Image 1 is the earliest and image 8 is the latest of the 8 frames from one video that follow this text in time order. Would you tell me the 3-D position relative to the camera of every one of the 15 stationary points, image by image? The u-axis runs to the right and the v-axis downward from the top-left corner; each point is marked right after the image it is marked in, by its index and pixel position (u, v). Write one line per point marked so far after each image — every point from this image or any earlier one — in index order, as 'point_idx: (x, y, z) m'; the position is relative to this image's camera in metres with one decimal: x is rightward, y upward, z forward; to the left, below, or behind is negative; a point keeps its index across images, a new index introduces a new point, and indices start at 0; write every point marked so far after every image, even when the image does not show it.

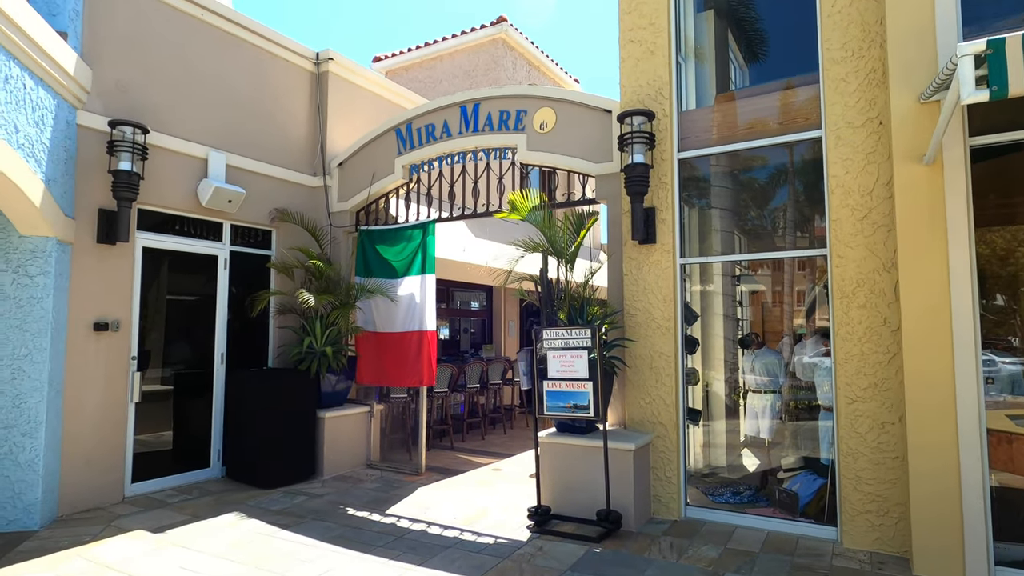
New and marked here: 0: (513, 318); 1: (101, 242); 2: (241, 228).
0: (0.0, -0.6, +12.0) m
1: (-3.8, +0.4, +5.4) m
2: (-3.1, +0.7, +6.8) m
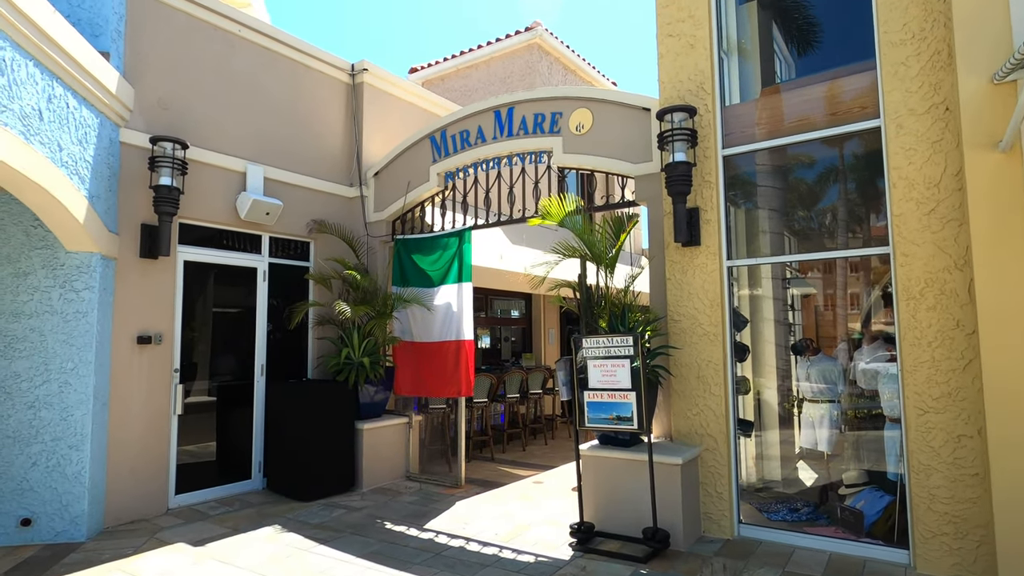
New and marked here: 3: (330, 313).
0: (+0.8, -0.8, +11.8) m
1: (-3.4, +0.3, +5.5) m
2: (-2.7, +0.6, +6.9) m
3: (-2.2, -0.3, +7.2) m
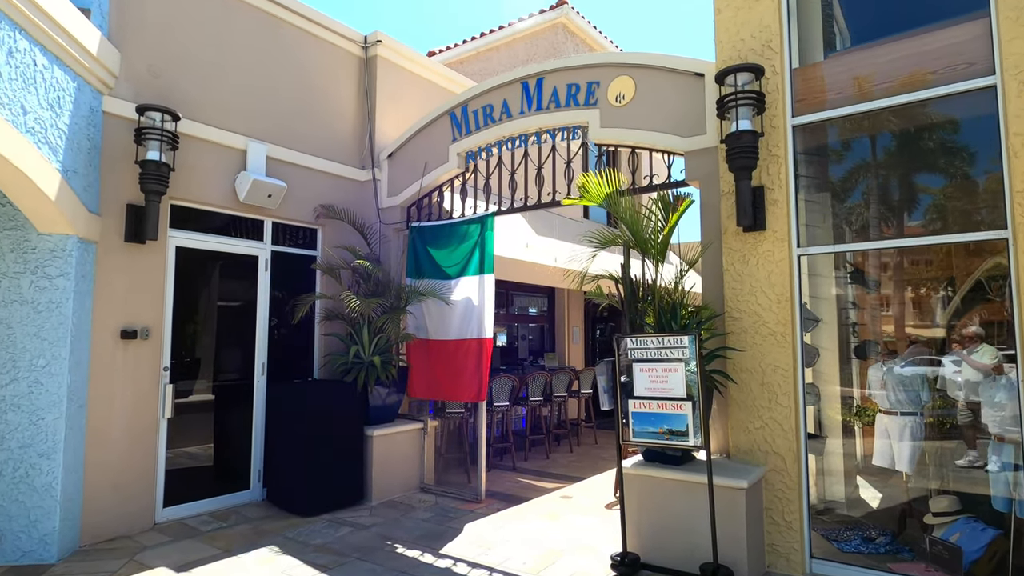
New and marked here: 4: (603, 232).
0: (+1.2, -0.7, +11.1) m
1: (-3.2, +0.4, +4.9) m
2: (-2.4, +0.7, +6.3) m
3: (-1.9, -0.2, +6.5) m
4: (+0.7, +0.4, +4.6) m
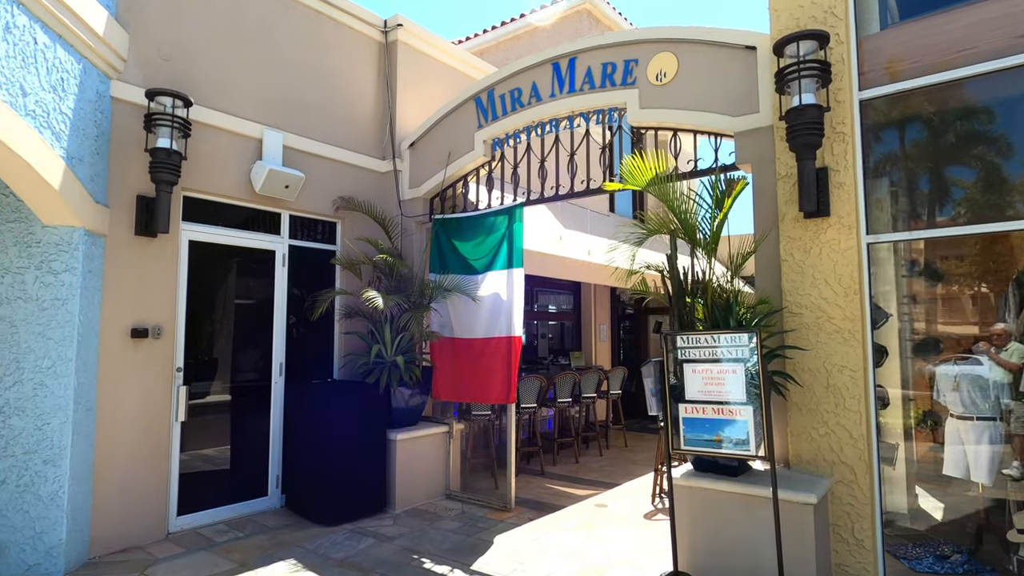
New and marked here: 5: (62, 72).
0: (+1.7, -0.6, +10.7) m
1: (-2.9, +0.4, +4.6) m
2: (-2.1, +0.7, +6.0) m
3: (-1.6, -0.2, +6.2) m
4: (+1.0, +0.5, +4.2) m
5: (-3.0, +1.5, +4.0) m
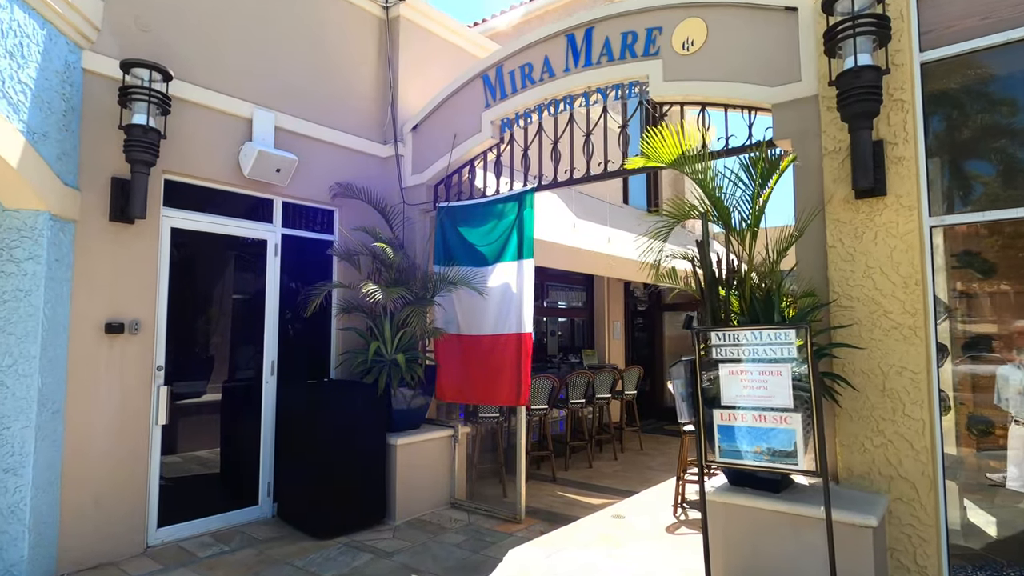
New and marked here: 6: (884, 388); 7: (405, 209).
0: (+1.8, -0.5, +10.2) m
1: (-2.9, +0.5, +4.2) m
2: (-2.0, +0.8, +5.5) m
3: (-1.5, -0.1, +5.8) m
4: (+1.0, +0.5, +3.8) m
5: (-3.0, +1.5, +3.6) m
6: (+2.1, -0.6, +3.3) m
7: (-1.1, +0.8, +6.2) m
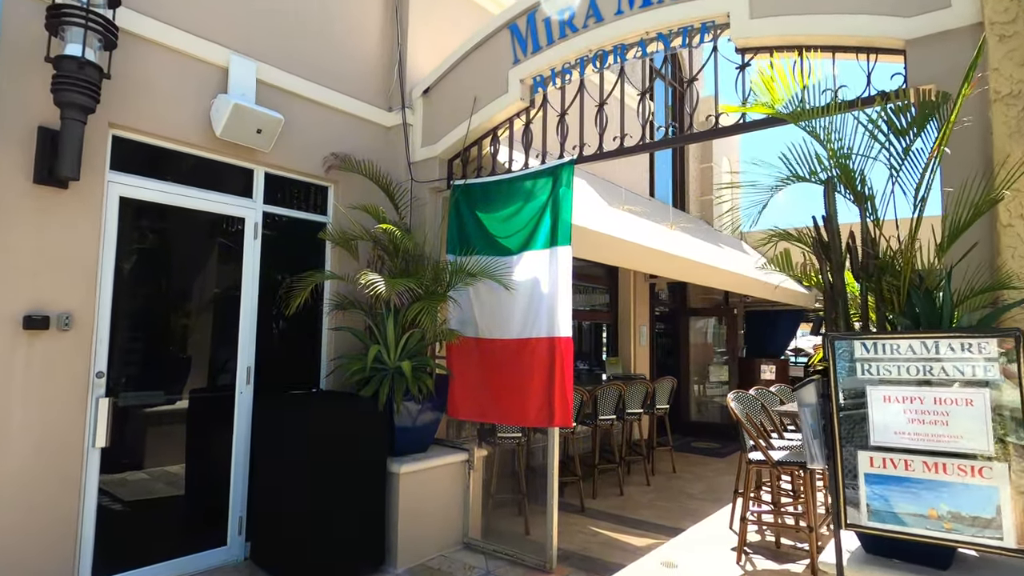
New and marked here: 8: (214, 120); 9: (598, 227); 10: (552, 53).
0: (+2.1, -0.5, +9.3) m
1: (-2.6, +0.6, +3.3) m
2: (-1.8, +0.8, +4.6) m
3: (-1.3, 0.0, +4.8) m
4: (+1.3, +0.6, +2.8) m
5: (-2.7, +1.6, +2.6) m
6: (+2.3, -0.5, +2.3) m
7: (-0.9, +0.9, +5.2) m
8: (-2.0, +1.1, +4.0) m
9: (+0.7, +0.6, +5.2) m
10: (+0.3, +1.7, +4.3) m
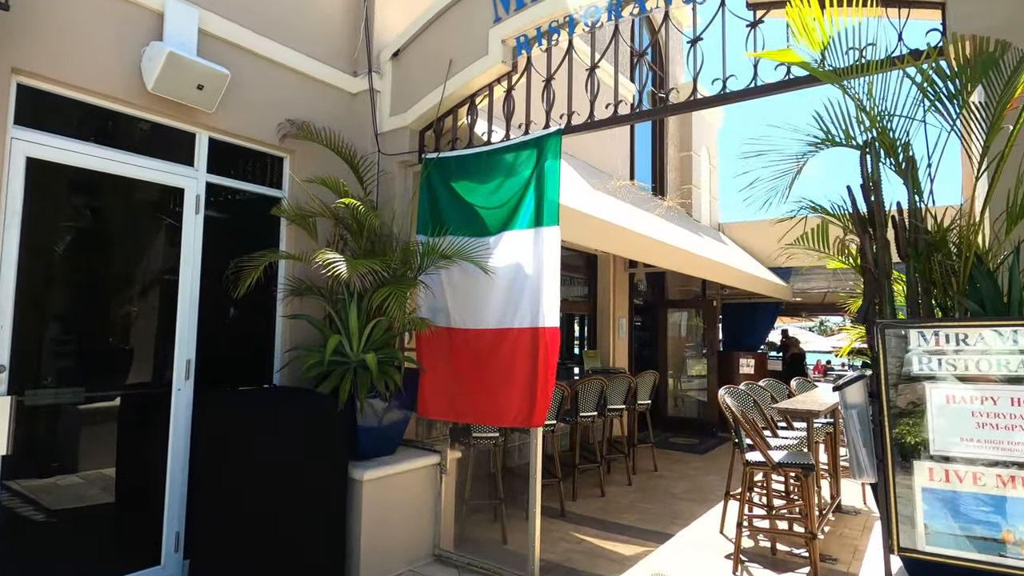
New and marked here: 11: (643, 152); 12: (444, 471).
0: (+1.6, -0.4, +8.9) m
1: (-2.7, +0.7, +2.7) m
2: (-1.9, +1.0, +4.0) m
3: (-1.5, +0.1, +4.3) m
4: (+1.2, +0.7, +2.4) m
5: (-2.7, +1.7, +2.0) m
6: (+2.3, -0.5, +2.0) m
7: (-1.1, +1.0, +4.7) m
8: (-2.1, +1.3, +3.4) m
9: (+0.5, +0.7, +4.8) m
10: (+0.2, +1.8, +3.8) m
11: (+2.2, +2.3, +9.8) m
12: (-0.5, -1.3, +4.3) m
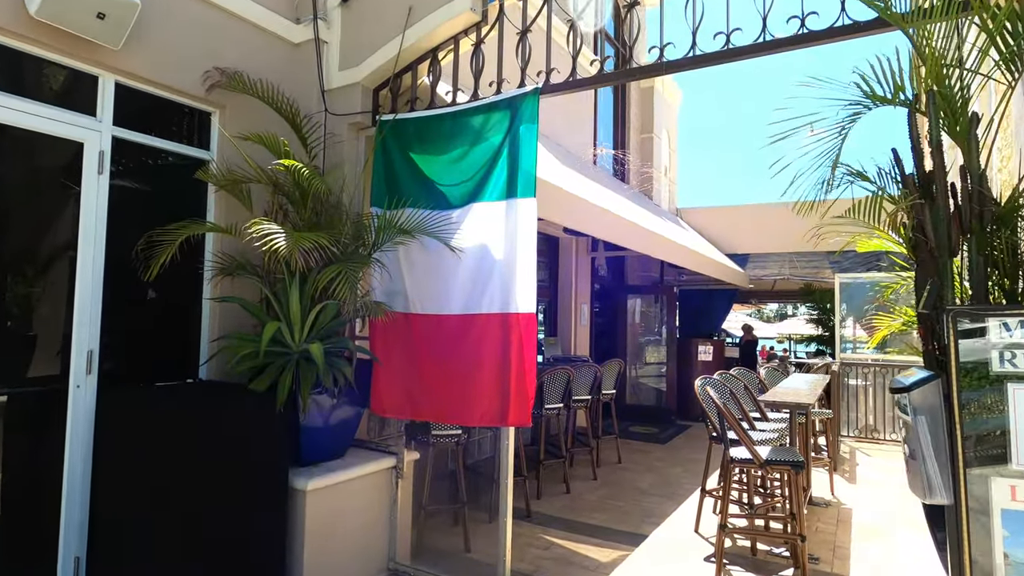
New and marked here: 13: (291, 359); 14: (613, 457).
0: (+1.0, -0.2, +8.6) m
1: (-2.7, +0.8, +1.9) m
2: (-2.1, +1.1, +3.3) m
3: (-1.7, +0.2, +3.7) m
4: (+1.2, +0.7, +2.1) m
5: (-2.7, +1.8, +1.2) m
6: (+2.2, -0.4, +1.8) m
7: (-1.3, +1.1, +4.1) m
8: (-2.3, +1.4, +2.8) m
9: (+0.3, +0.8, +4.3) m
10: (0.0, +1.9, +3.3) m
11: (+1.5, +2.5, +9.5) m
12: (-0.7, -1.2, +3.8) m
13: (-1.2, -0.4, +3.3) m
14: (+1.2, -1.9, +6.7) m
